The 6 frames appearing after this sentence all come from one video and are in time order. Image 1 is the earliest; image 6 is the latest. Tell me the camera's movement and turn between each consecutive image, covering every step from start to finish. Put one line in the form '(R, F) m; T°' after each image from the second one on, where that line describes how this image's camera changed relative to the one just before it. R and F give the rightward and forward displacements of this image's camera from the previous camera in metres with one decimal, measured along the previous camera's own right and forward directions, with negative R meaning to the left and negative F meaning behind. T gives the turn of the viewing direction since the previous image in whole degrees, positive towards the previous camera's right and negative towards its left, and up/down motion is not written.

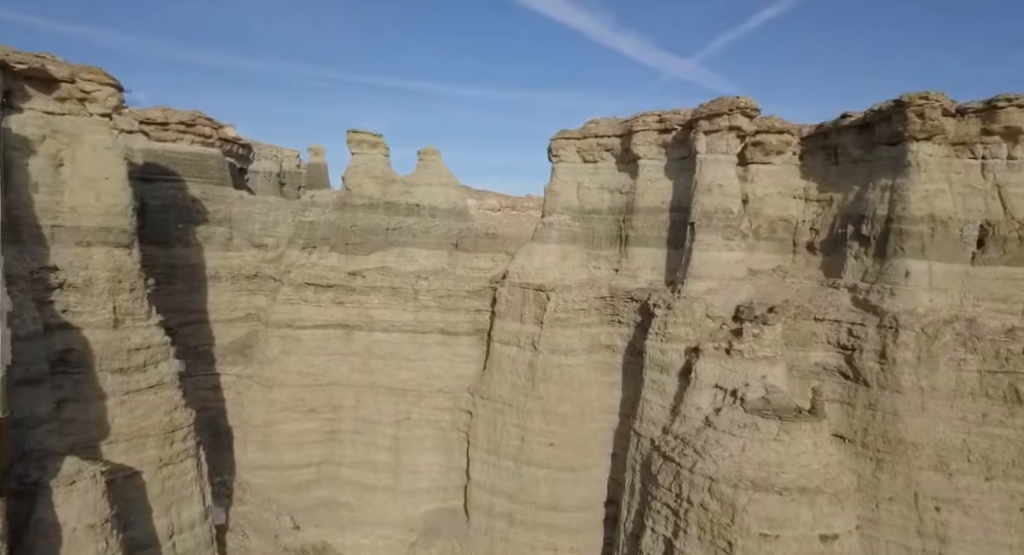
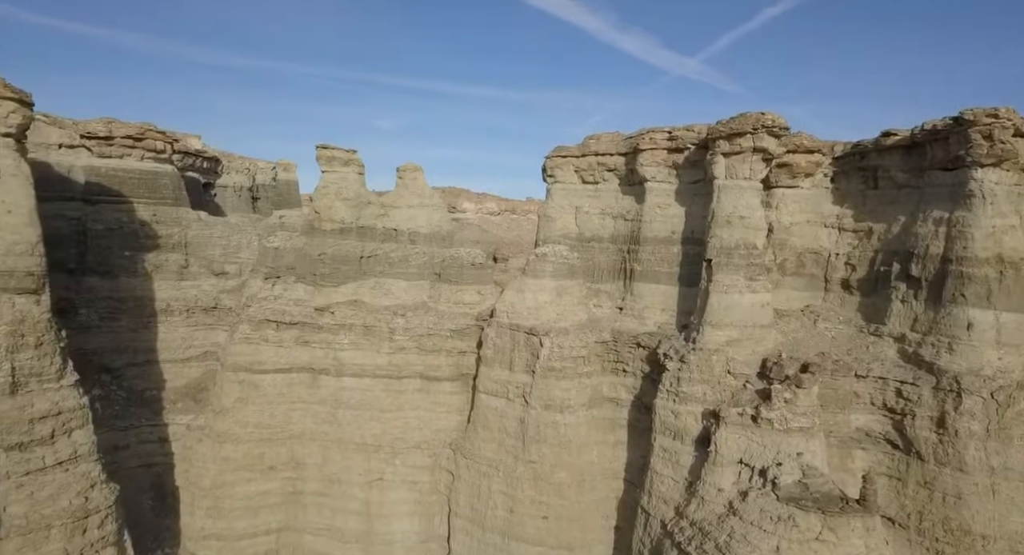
(+0.2, +1.4) m; 0°
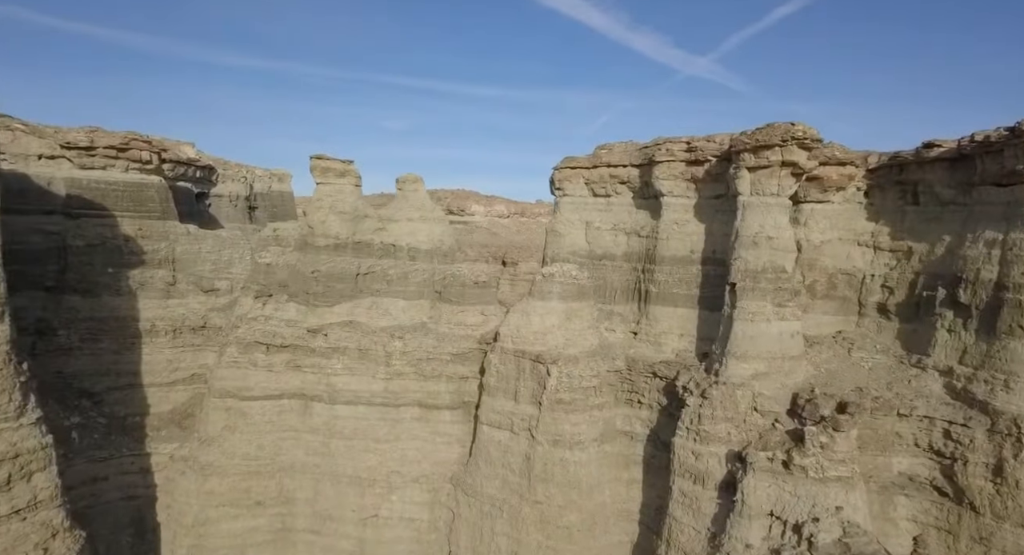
(0.0, +0.7) m; -1°
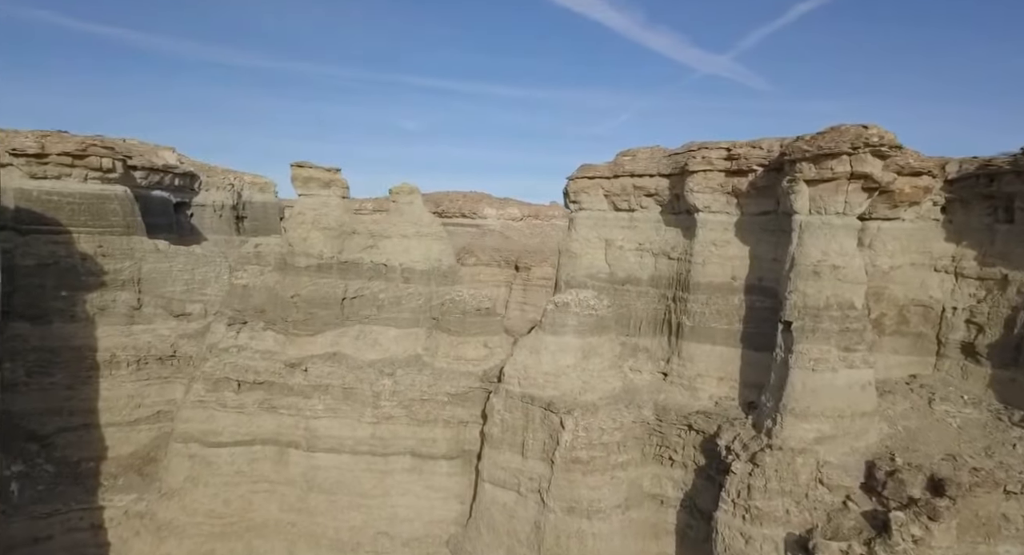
(+0.1, +1.3) m; -1°
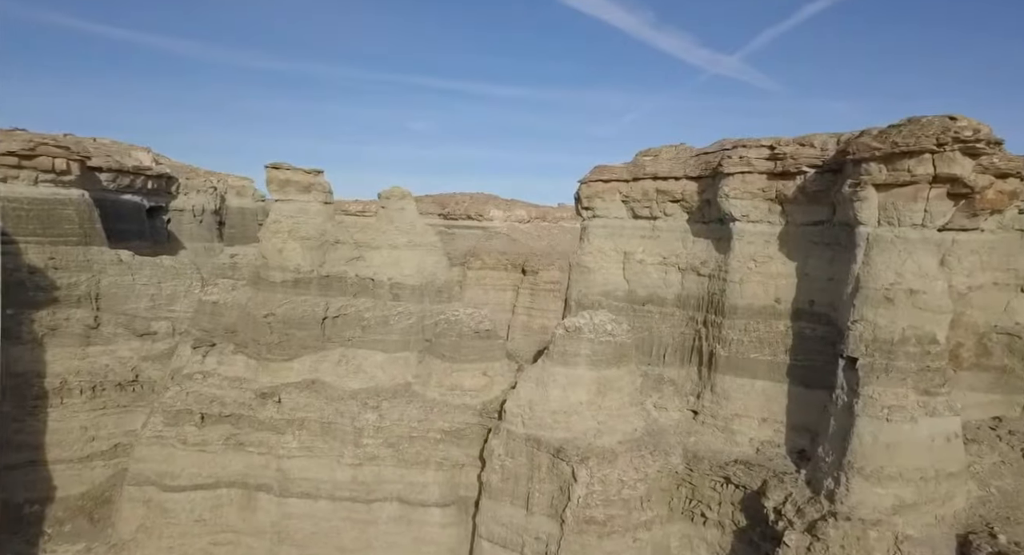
(0.0, +1.1) m; -1°
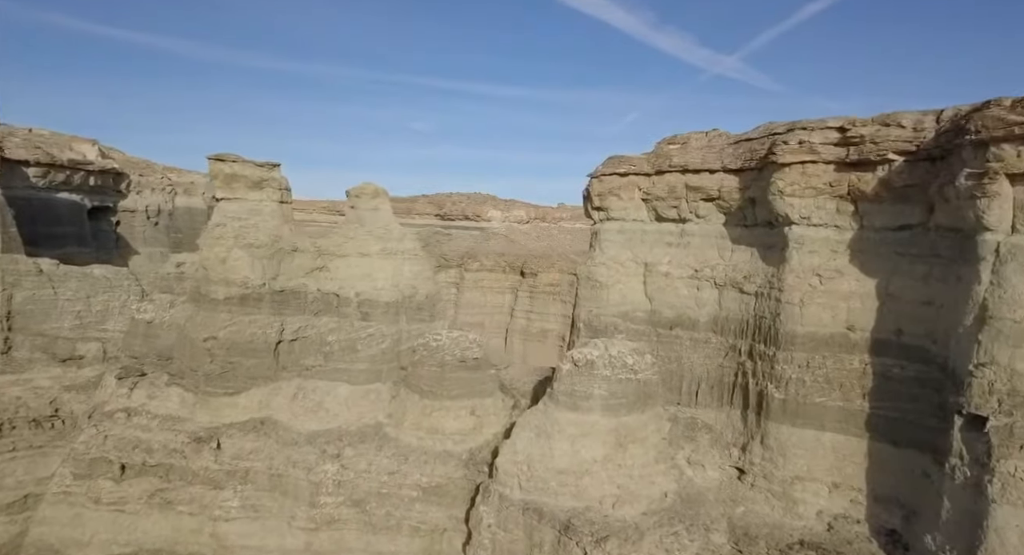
(0.0, +1.4) m; 0°
